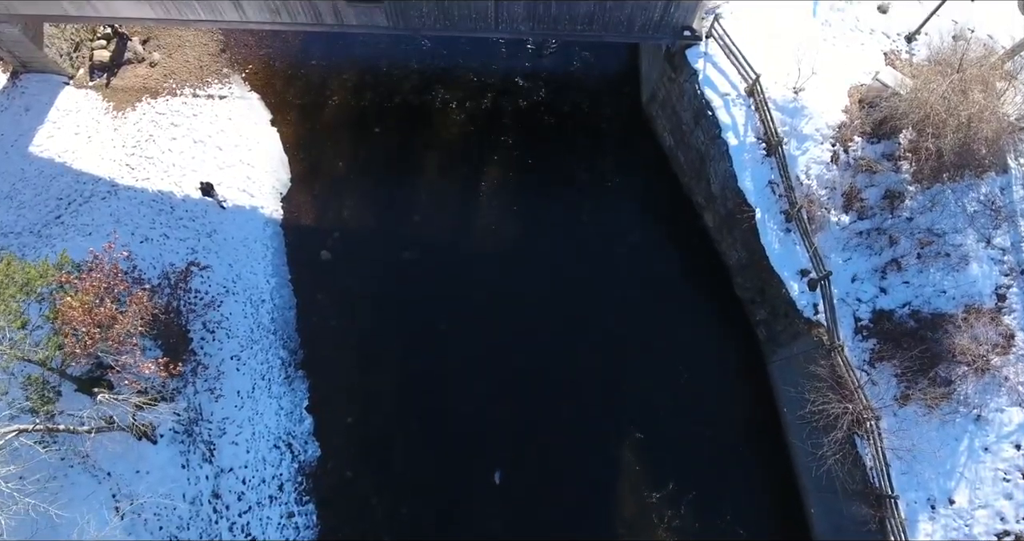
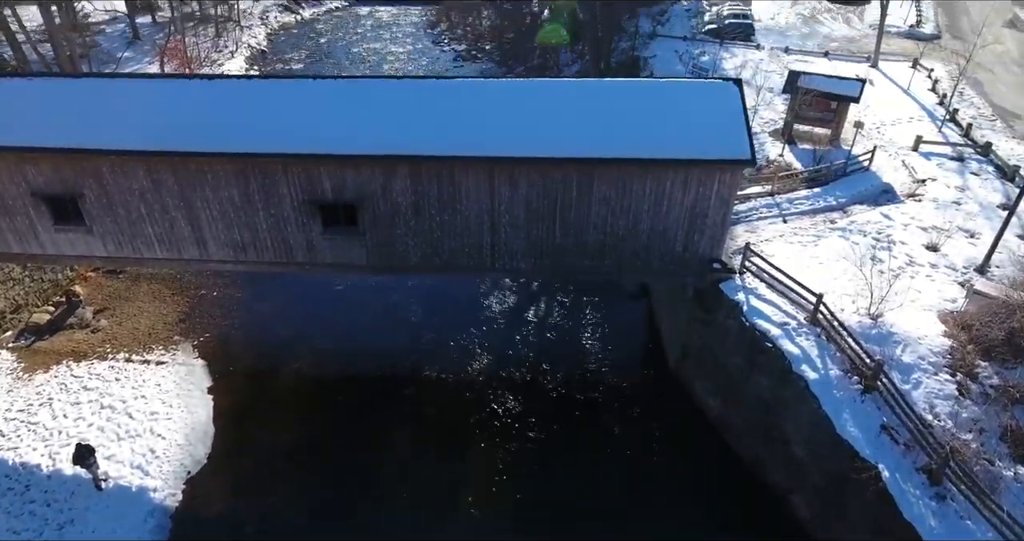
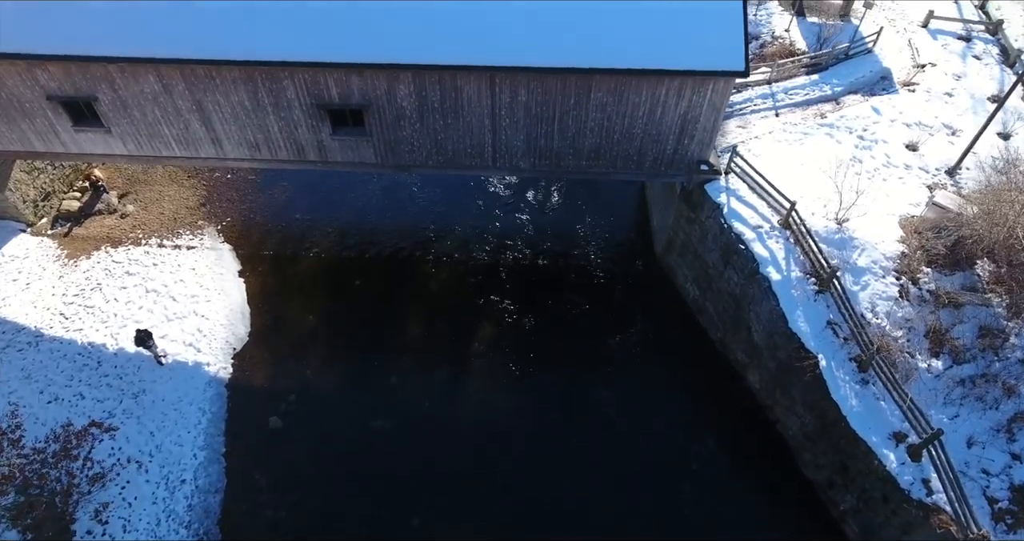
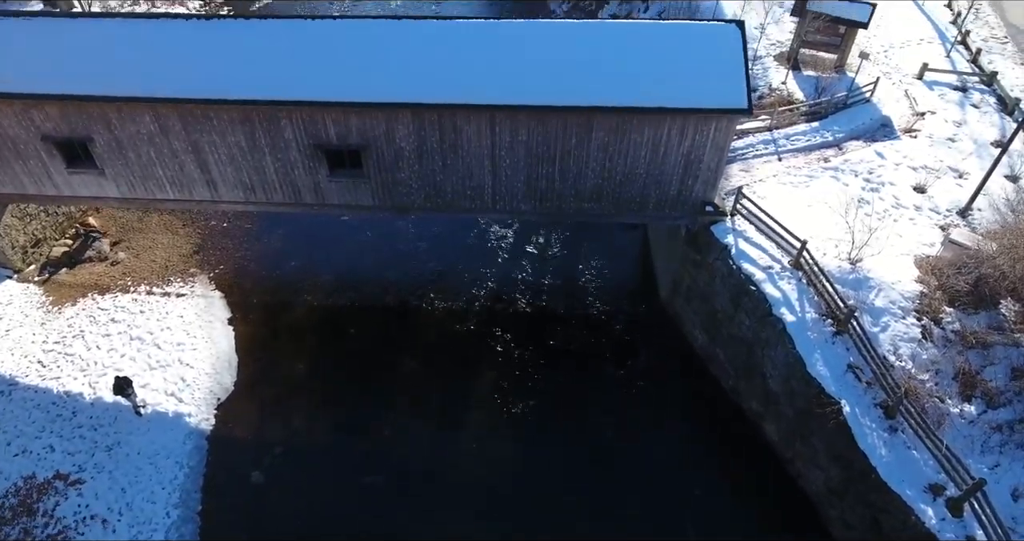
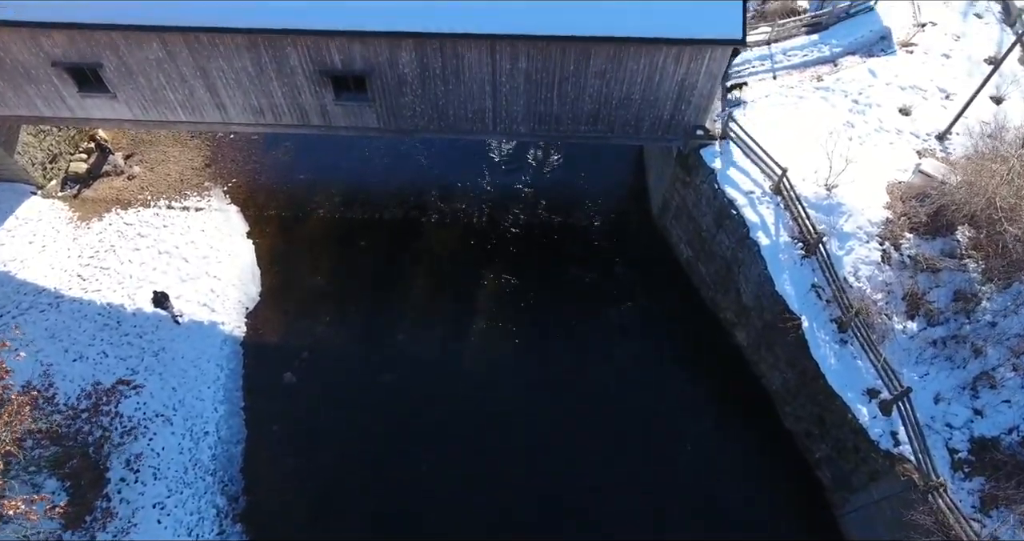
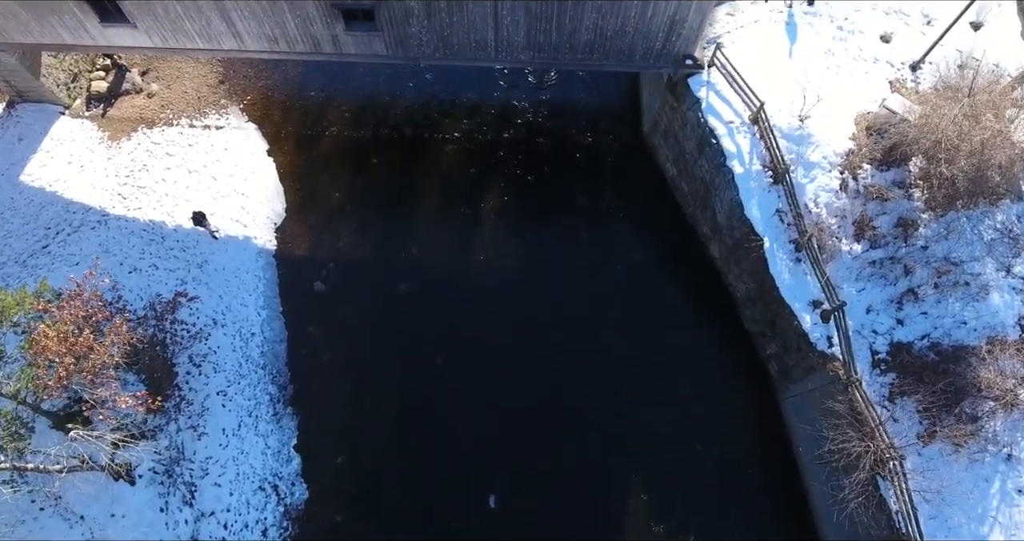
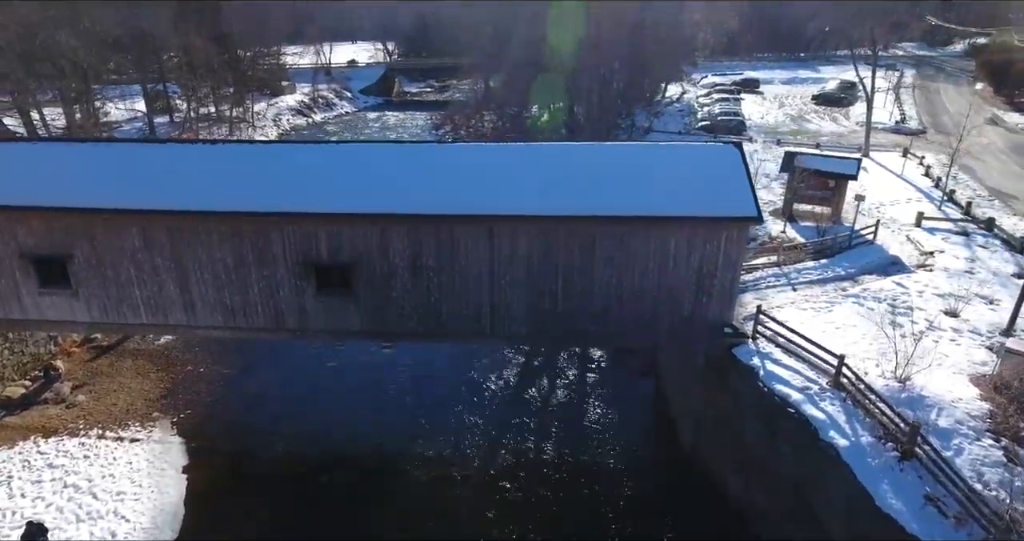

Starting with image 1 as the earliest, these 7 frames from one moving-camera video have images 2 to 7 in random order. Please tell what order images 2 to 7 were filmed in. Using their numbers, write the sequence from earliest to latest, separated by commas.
6, 5, 3, 4, 2, 7
